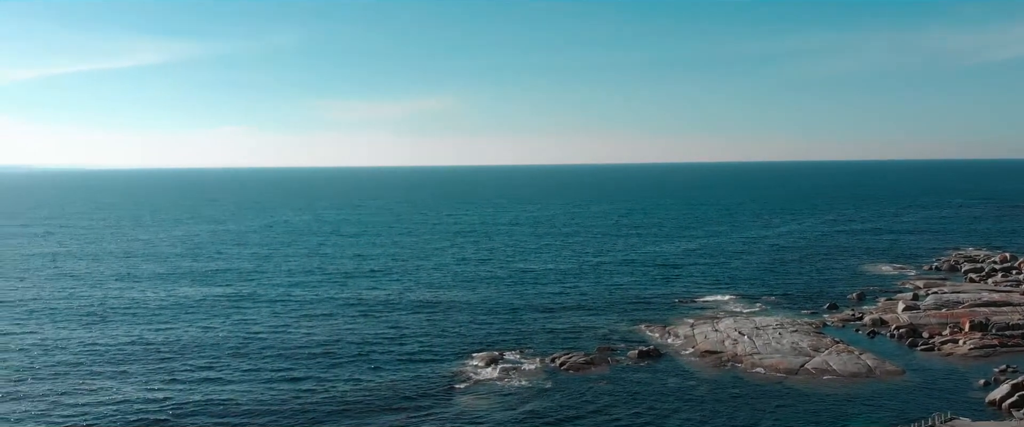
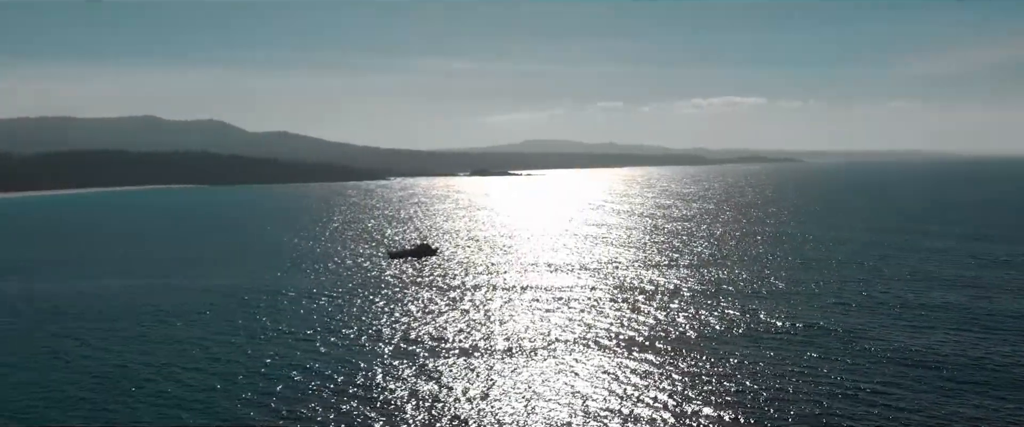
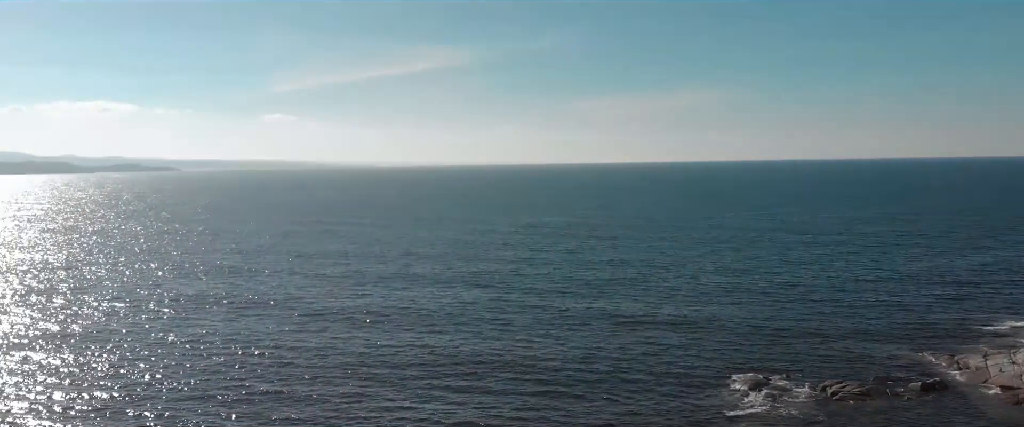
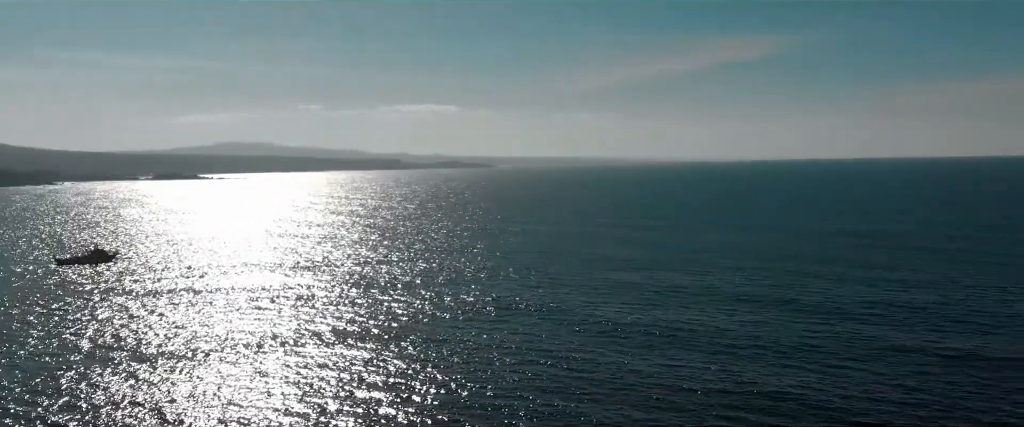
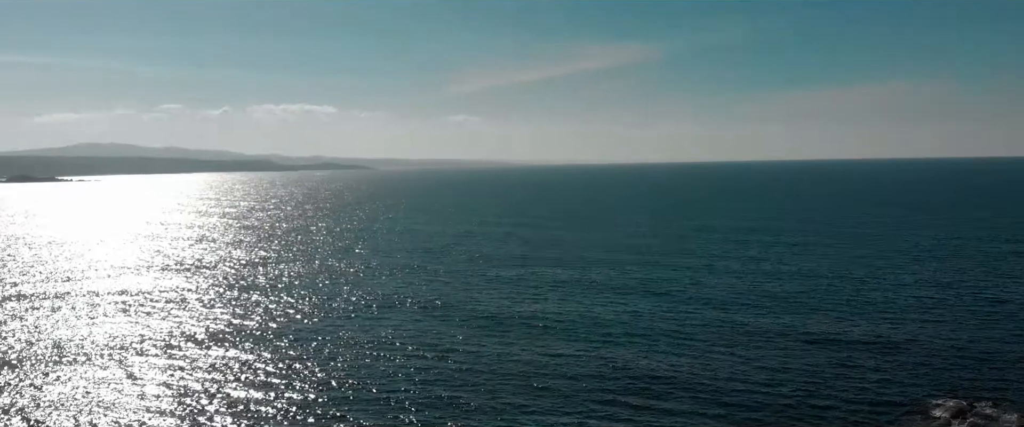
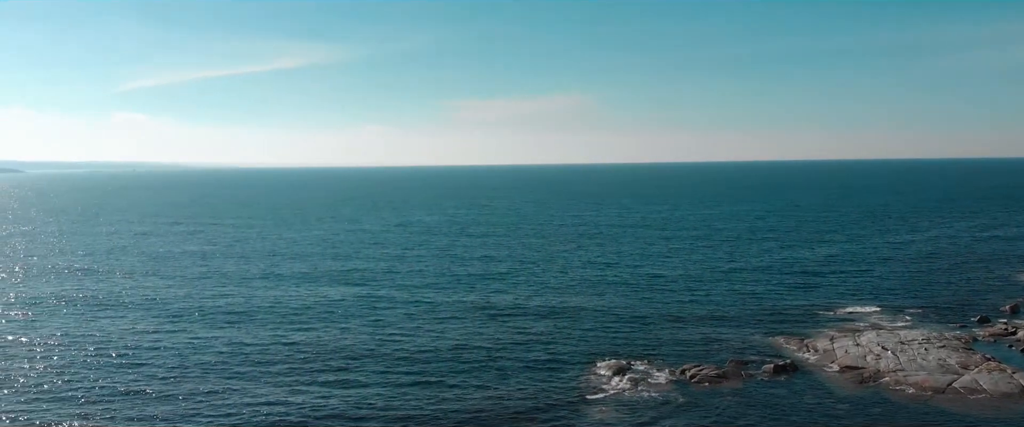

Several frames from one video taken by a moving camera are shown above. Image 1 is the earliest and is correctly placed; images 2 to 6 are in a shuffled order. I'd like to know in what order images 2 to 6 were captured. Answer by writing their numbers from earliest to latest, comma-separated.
6, 3, 5, 4, 2
